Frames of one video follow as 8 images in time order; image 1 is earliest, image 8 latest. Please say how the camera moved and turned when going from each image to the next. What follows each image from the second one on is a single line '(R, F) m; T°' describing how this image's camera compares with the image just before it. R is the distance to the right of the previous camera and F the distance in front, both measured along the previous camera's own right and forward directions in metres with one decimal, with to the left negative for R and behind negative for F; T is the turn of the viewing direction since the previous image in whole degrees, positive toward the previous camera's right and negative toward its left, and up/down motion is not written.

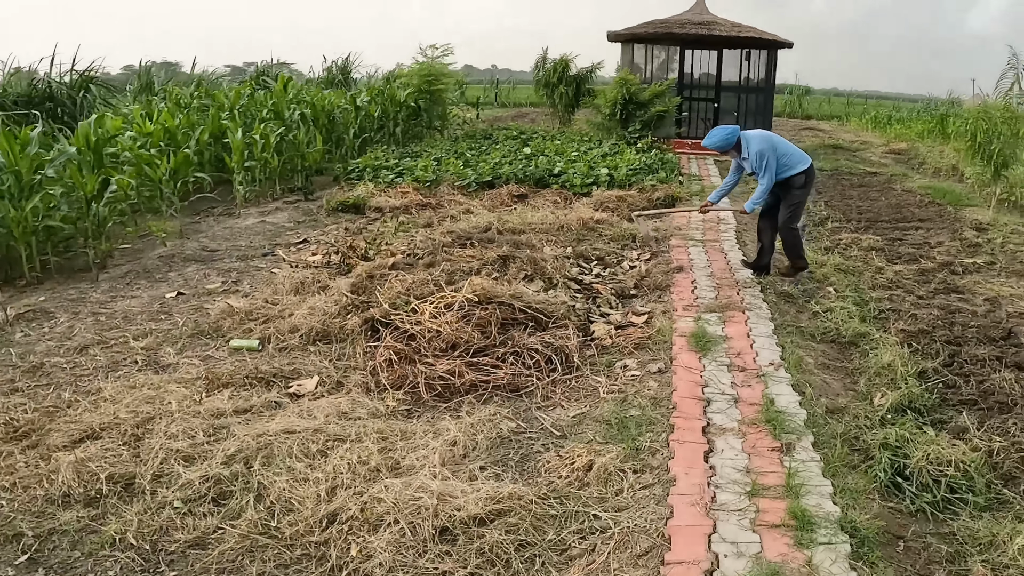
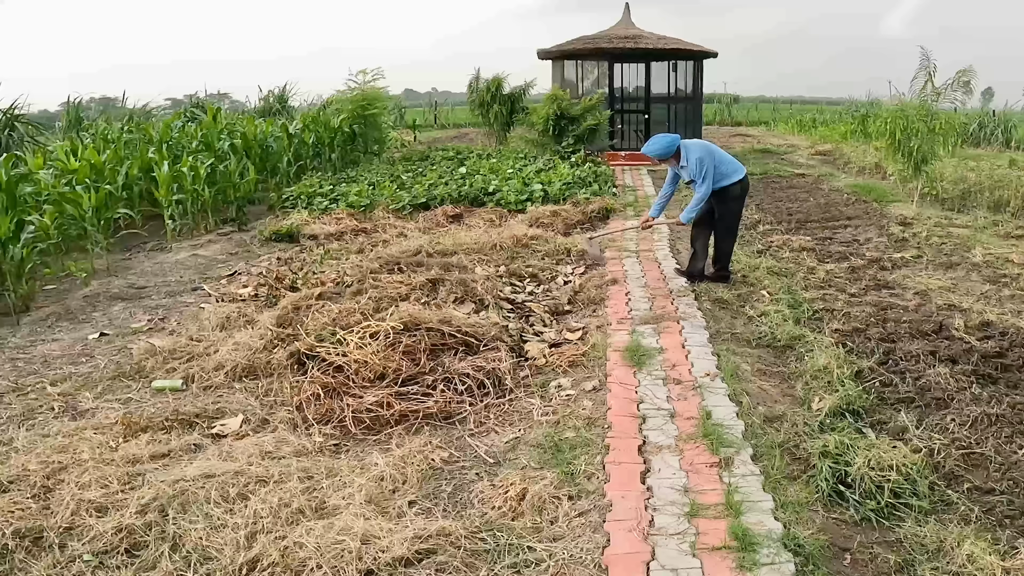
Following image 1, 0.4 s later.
(0.0, +0.1) m; +3°
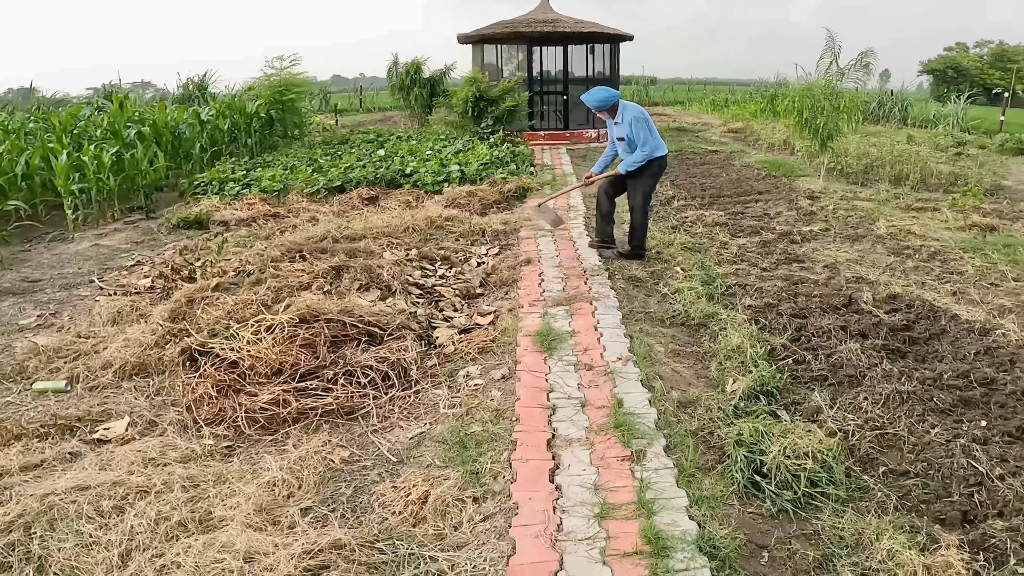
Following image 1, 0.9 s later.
(0.0, +0.1) m; +4°
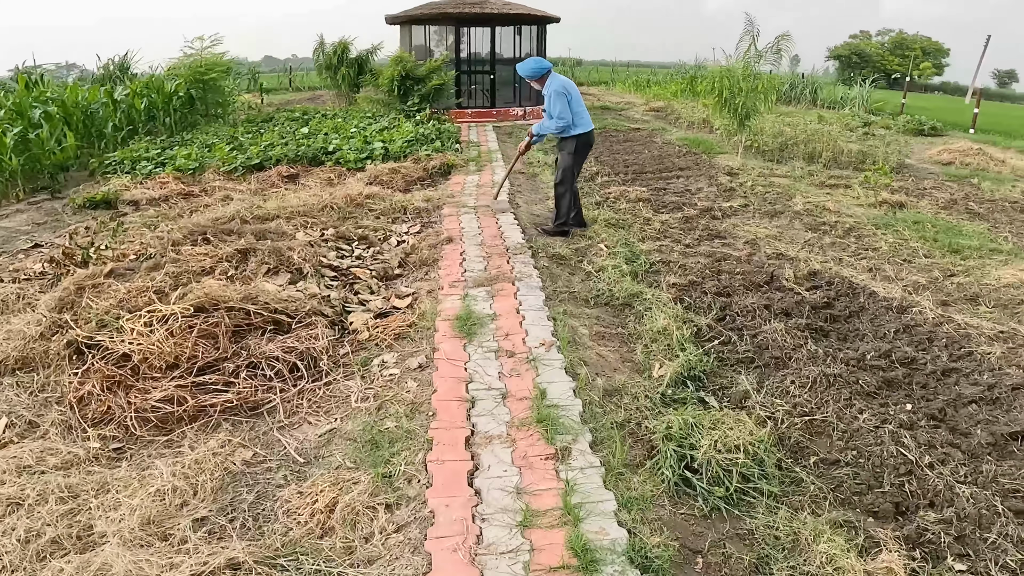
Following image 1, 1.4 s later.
(0.0, +0.1) m; +4°
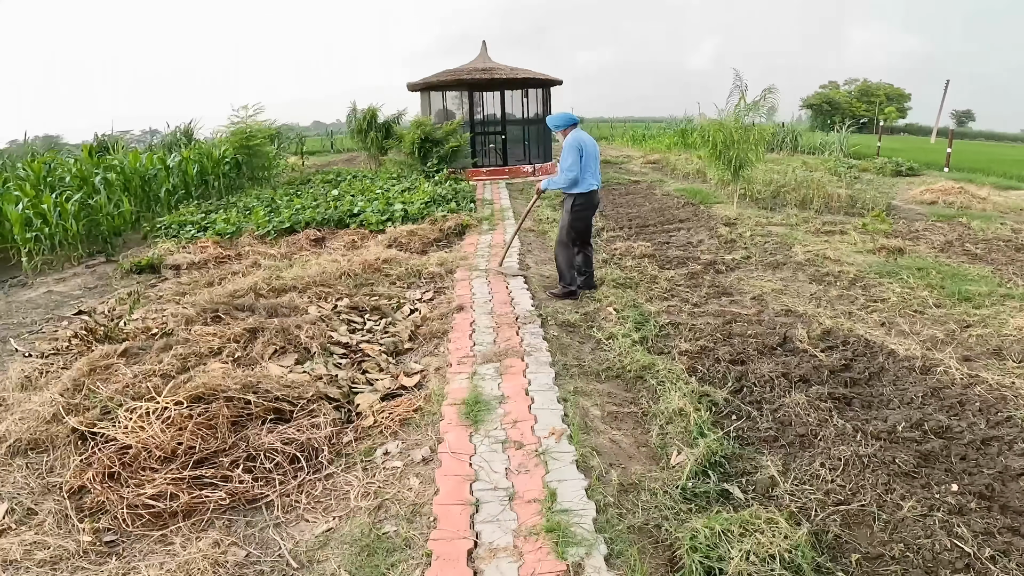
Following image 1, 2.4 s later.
(0.0, +0.1) m; -1°
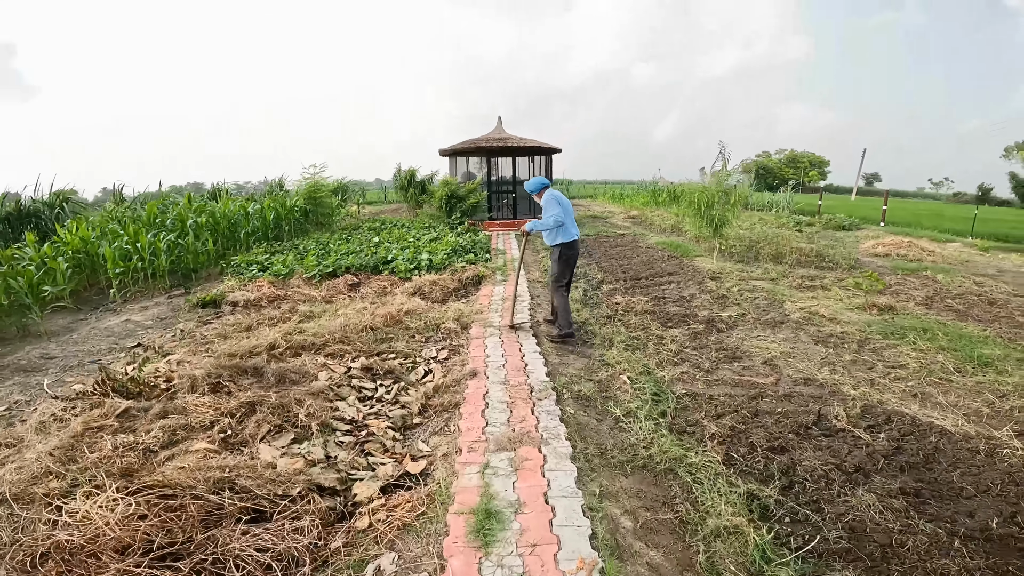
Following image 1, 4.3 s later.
(0.0, +0.3) m; -1°
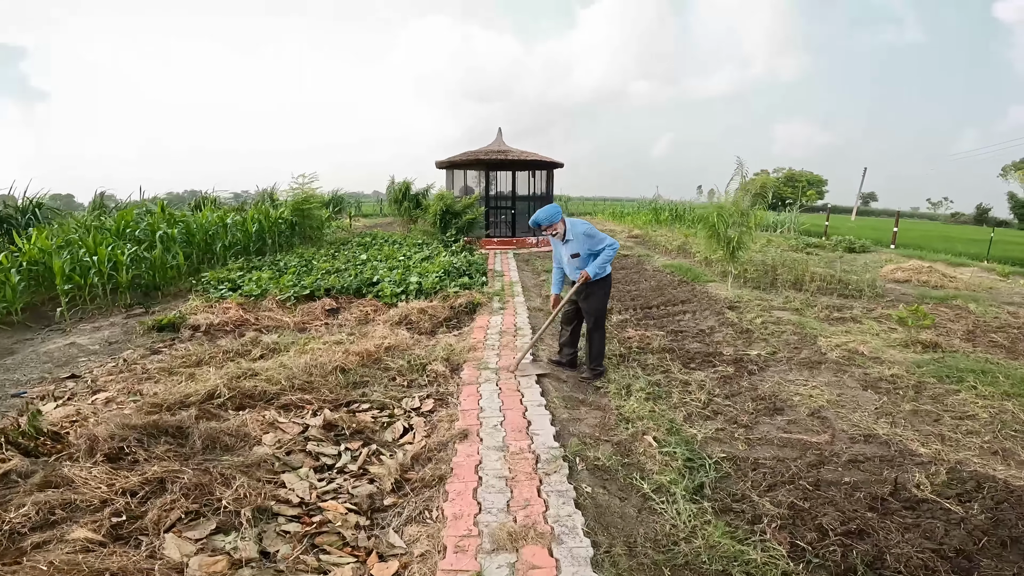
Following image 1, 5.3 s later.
(0.0, +0.8) m; 0°
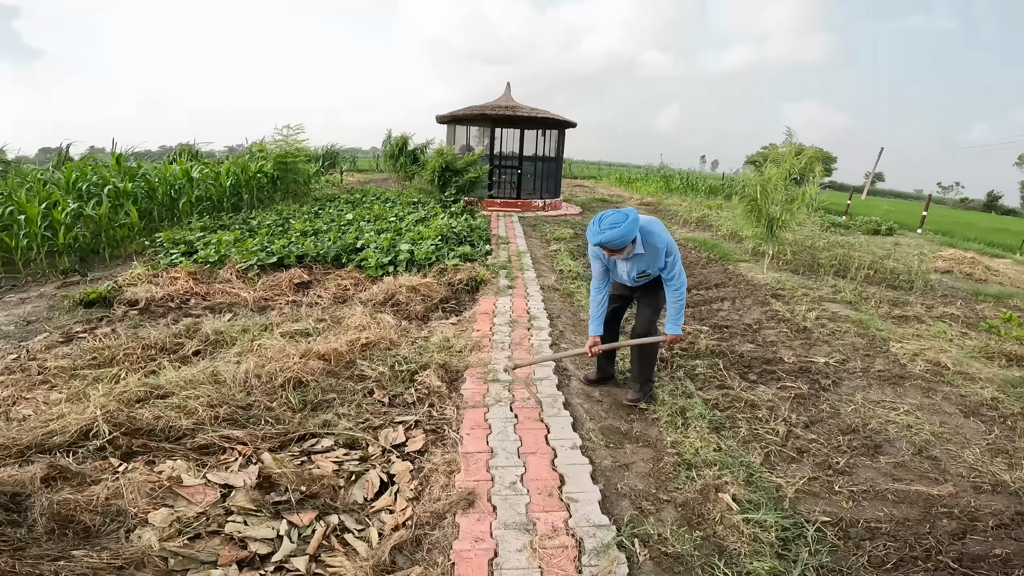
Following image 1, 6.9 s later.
(-0.1, +1.0) m; 0°
